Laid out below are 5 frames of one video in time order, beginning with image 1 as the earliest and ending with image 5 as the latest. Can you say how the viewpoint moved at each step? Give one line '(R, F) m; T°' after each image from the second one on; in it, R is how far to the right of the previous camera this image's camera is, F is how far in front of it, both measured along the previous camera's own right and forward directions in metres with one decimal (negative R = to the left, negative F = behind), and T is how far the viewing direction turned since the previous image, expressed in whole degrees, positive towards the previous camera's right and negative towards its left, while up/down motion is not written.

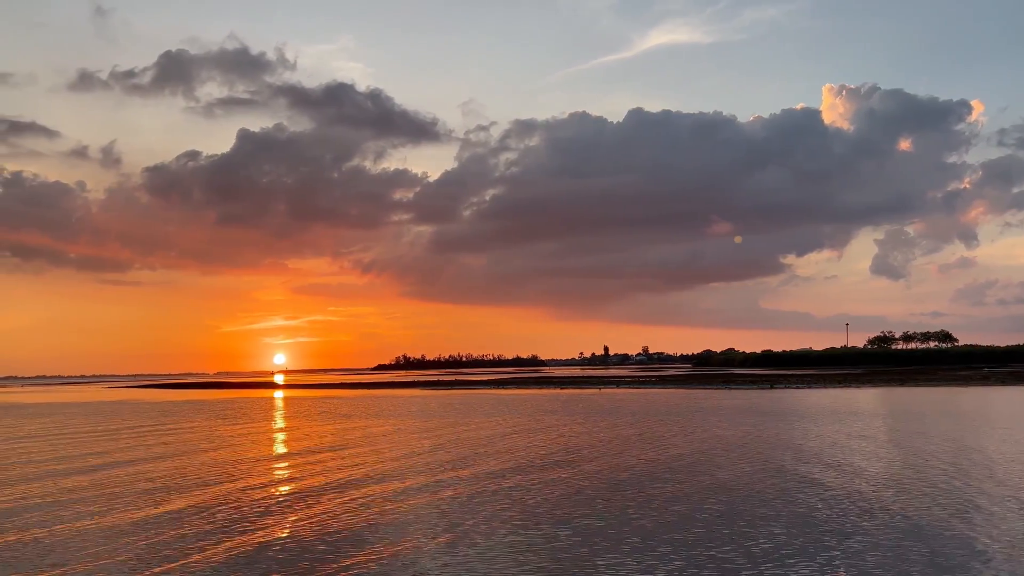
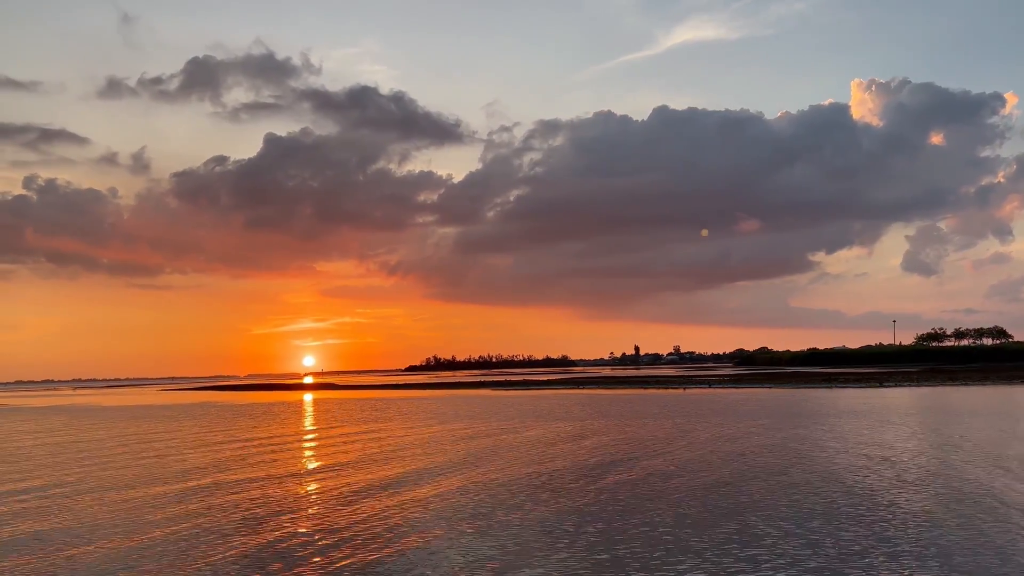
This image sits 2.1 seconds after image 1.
(-1.5, +3.1) m; -2°
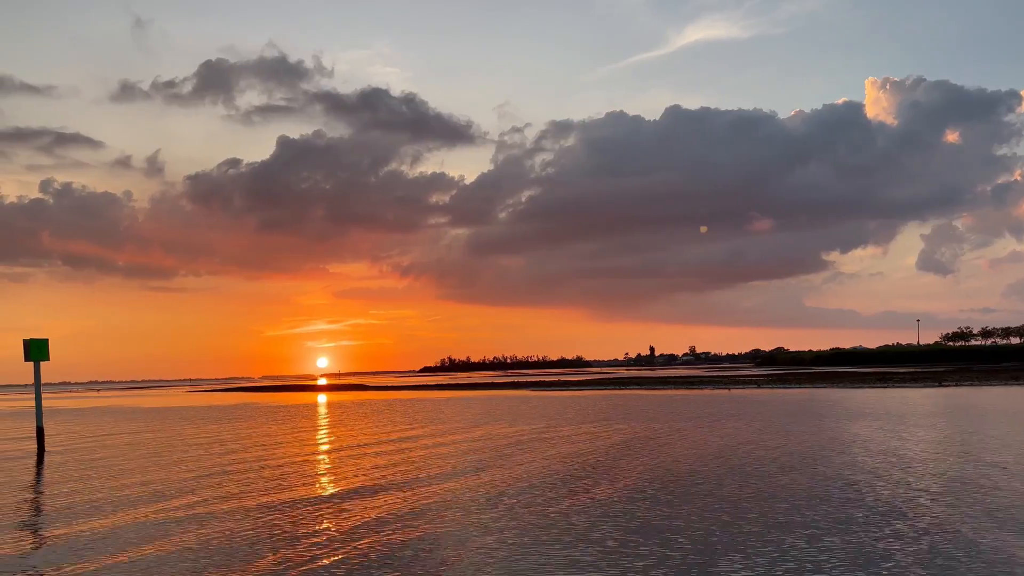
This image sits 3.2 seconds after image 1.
(-0.6, +1.5) m; -1°
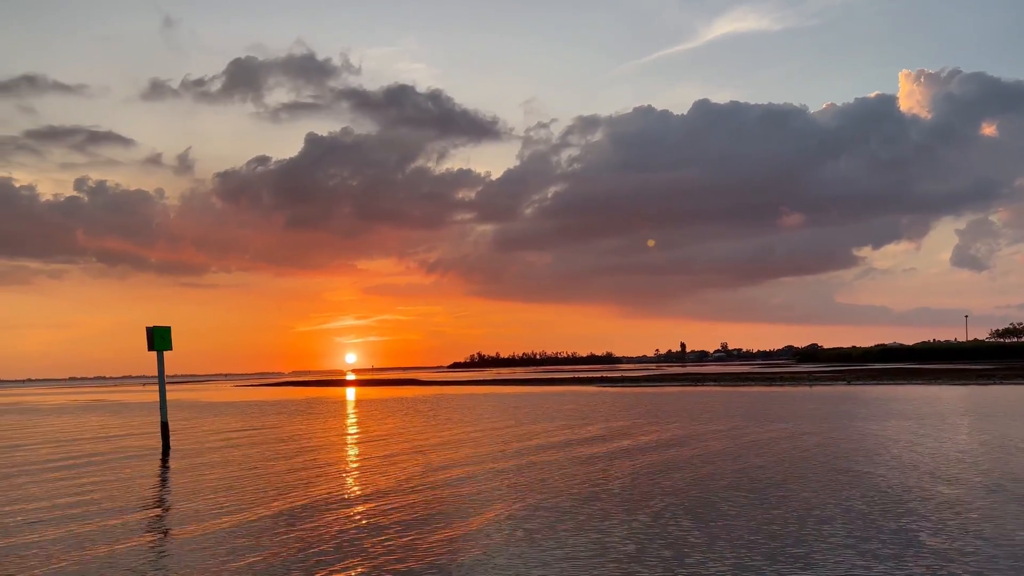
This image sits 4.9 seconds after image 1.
(-1.0, +2.3) m; -2°
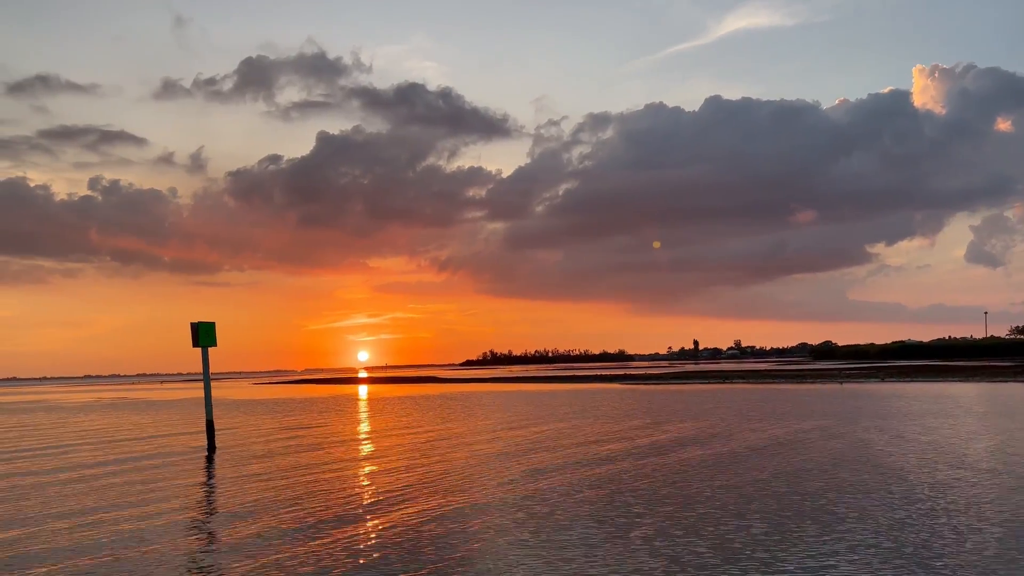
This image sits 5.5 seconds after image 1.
(-0.4, +0.9) m; -1°
